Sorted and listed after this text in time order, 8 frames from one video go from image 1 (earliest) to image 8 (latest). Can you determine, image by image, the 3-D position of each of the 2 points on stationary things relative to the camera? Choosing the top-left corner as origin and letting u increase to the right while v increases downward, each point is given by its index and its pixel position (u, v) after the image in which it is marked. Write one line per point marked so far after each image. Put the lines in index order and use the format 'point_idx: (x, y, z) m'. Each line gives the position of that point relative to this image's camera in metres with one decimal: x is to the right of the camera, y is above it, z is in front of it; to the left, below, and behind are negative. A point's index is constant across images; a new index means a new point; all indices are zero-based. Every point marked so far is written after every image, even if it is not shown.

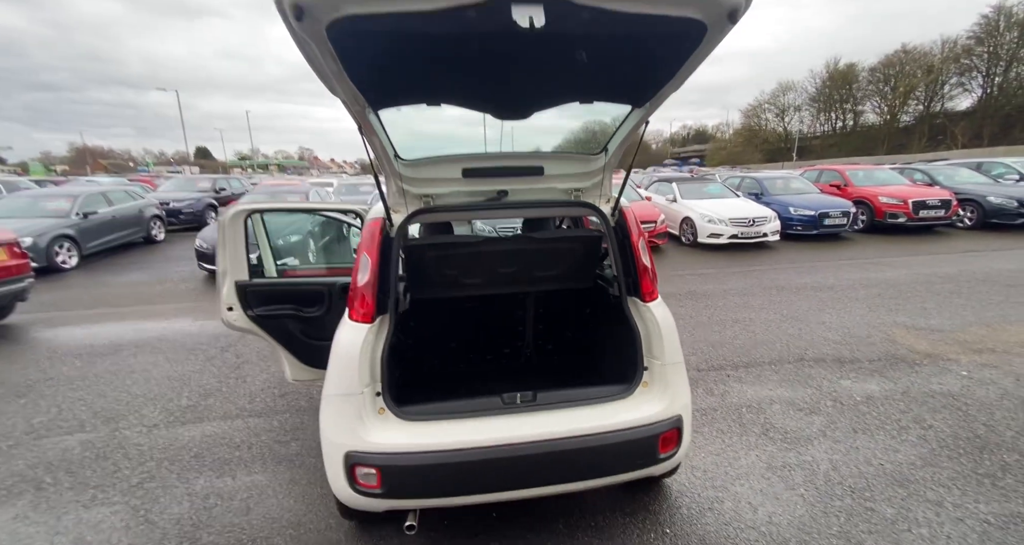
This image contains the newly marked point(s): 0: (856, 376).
0: (+2.7, -0.8, +3.2) m
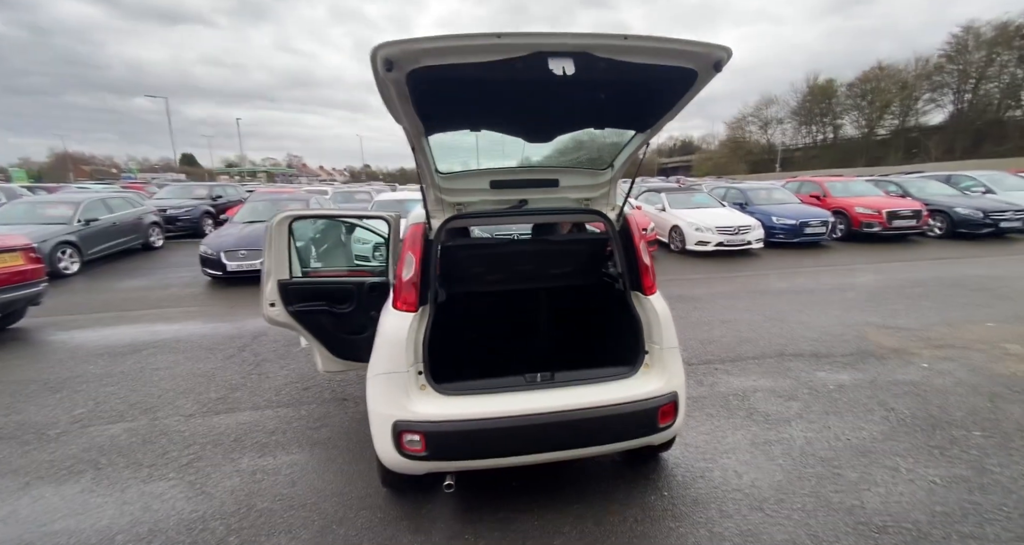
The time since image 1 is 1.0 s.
0: (+2.8, -0.8, +3.6) m
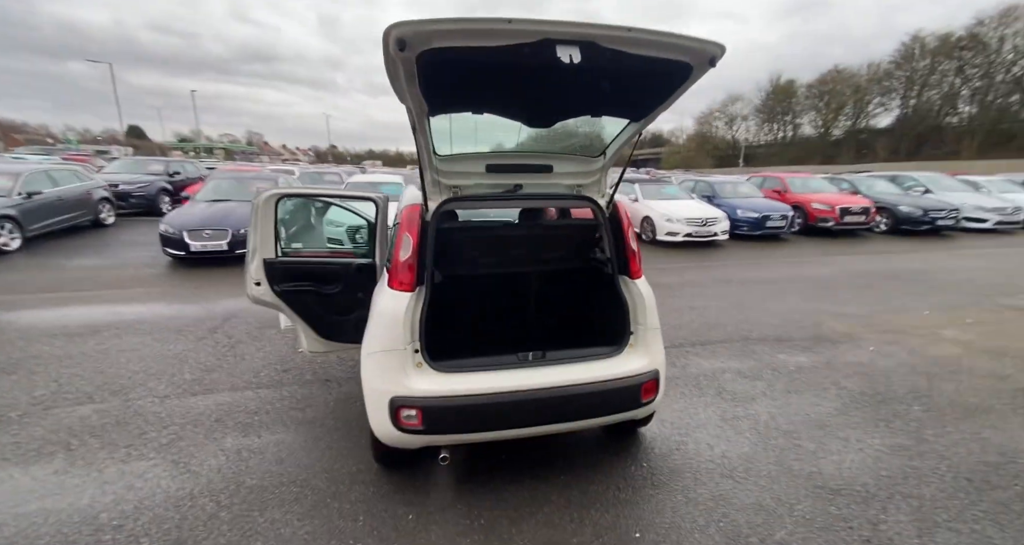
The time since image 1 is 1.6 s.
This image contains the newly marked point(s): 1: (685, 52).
0: (+2.6, -0.7, +3.8) m
1: (+0.6, +0.8, +1.4) m
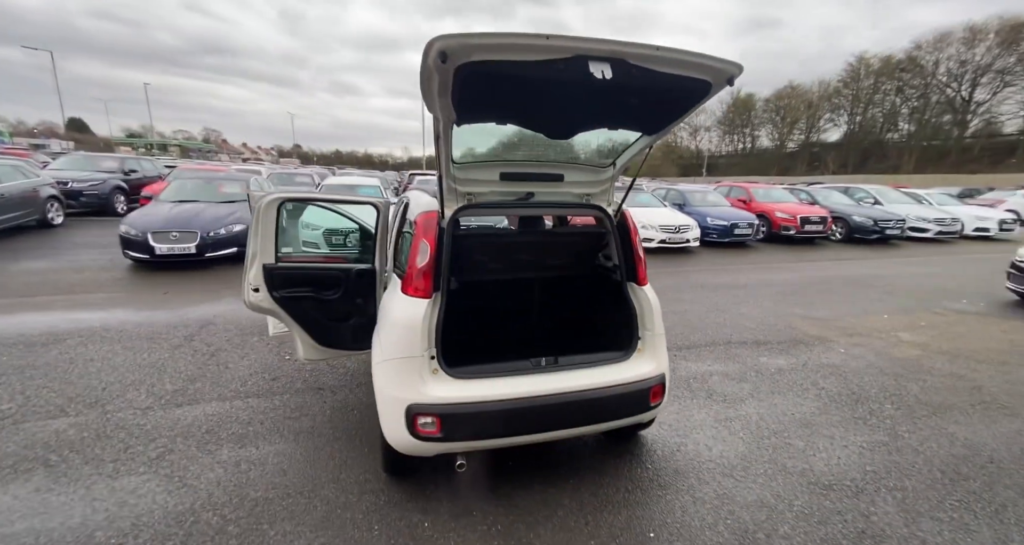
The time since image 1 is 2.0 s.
0: (+2.5, -0.8, +4.0) m
1: (+0.7, +0.7, +1.5) m
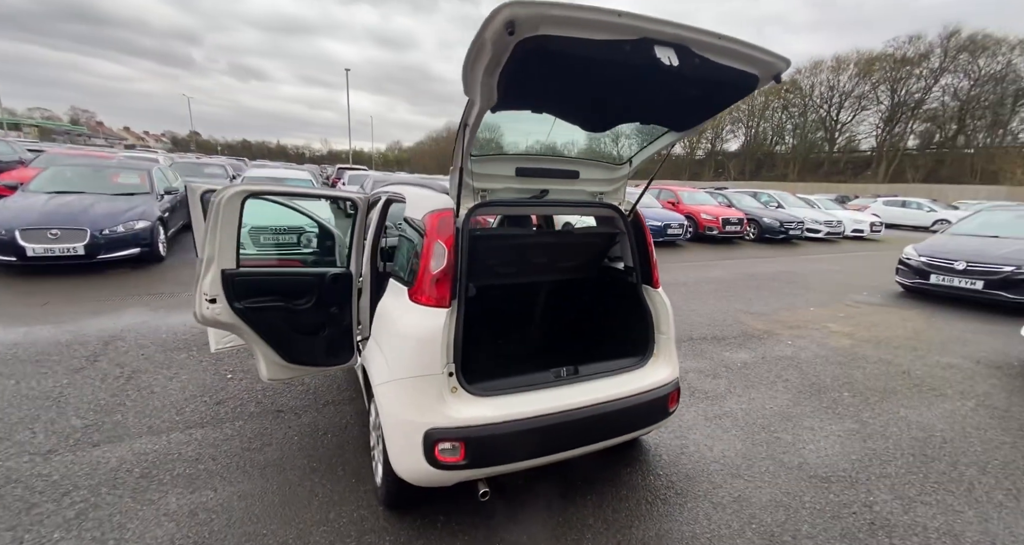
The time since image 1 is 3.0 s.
0: (+2.3, -0.8, +4.3) m
1: (+0.9, +0.7, +1.5) m
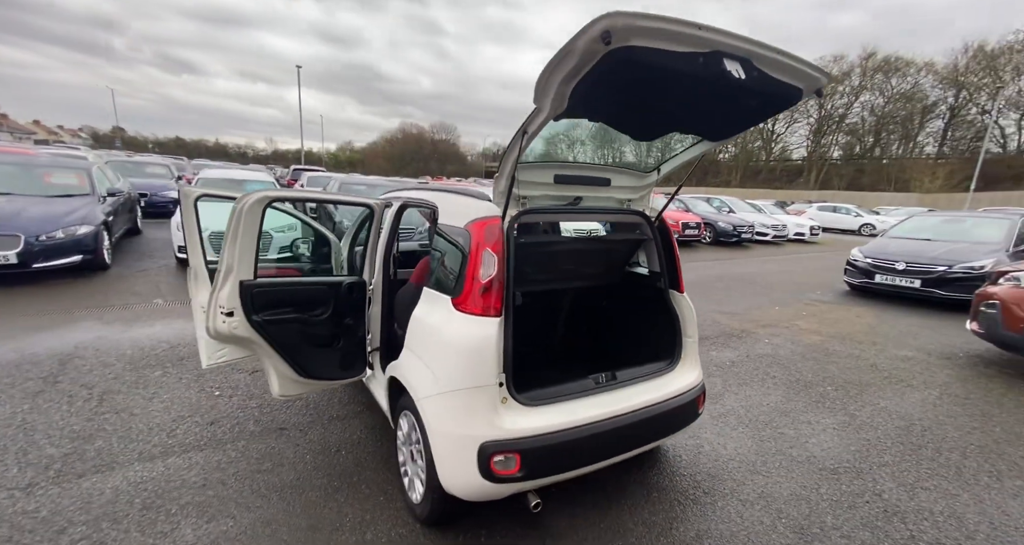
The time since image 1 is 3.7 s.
0: (+2.2, -0.8, +4.5) m
1: (+1.1, +0.7, +1.6) m
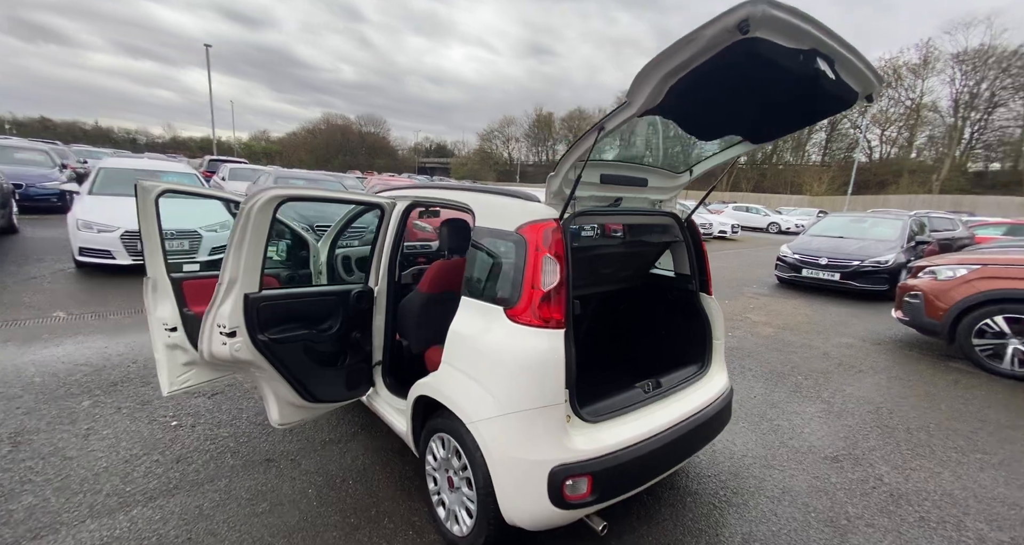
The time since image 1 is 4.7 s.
0: (+2.0, -0.8, +4.6) m
1: (+1.3, +0.7, +1.6) m
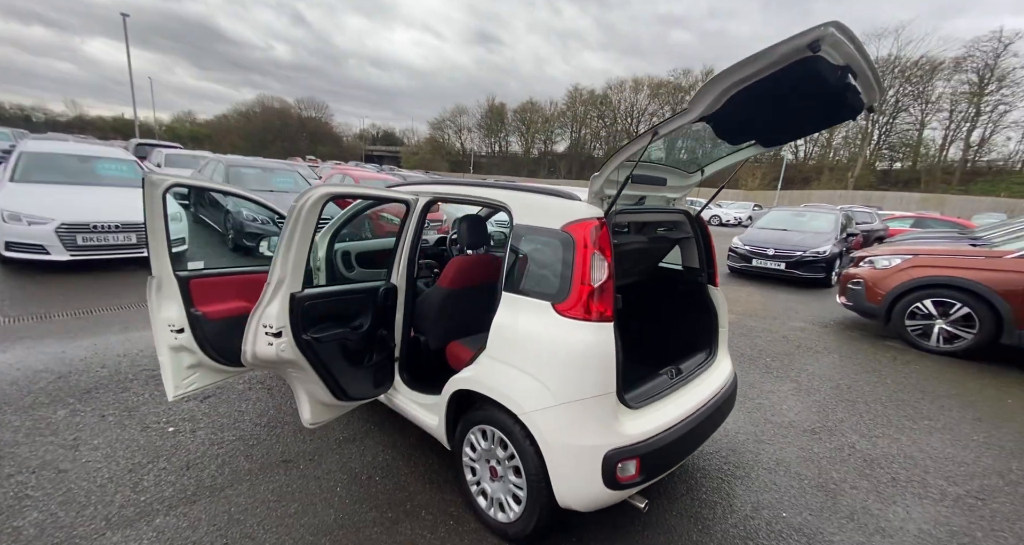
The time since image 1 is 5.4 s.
0: (+1.9, -0.7, +4.9) m
1: (+1.5, +0.7, +1.8) m
